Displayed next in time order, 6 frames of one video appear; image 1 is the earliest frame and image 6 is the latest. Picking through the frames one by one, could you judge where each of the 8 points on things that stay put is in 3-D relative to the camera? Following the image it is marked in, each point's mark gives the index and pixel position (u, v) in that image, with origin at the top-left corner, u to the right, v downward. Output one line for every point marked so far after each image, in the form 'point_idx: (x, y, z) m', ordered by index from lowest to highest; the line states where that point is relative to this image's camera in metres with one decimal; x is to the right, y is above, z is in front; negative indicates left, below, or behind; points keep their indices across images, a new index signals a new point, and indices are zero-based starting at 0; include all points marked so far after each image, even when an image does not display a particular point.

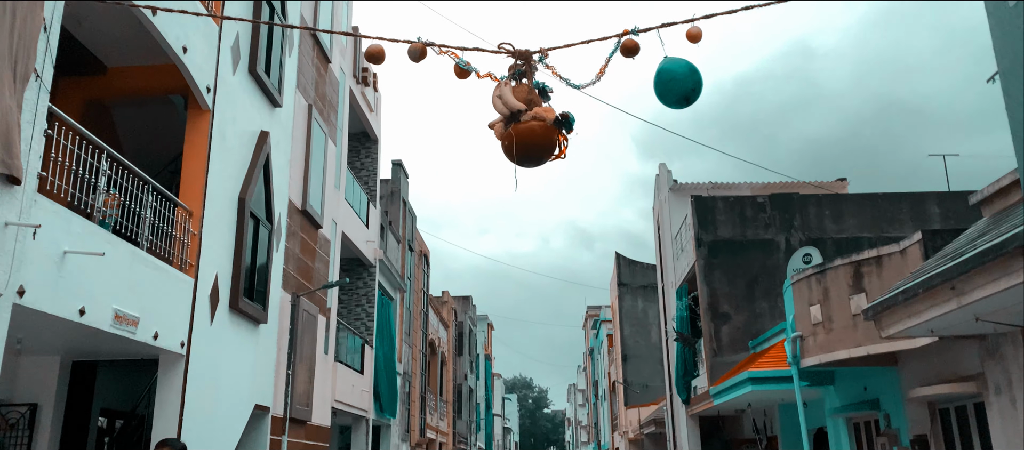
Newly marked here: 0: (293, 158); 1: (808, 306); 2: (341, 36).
0: (-3.5, +1.0, +12.9) m
1: (+4.3, -1.2, +11.9) m
2: (-3.3, +3.7, +16.0) m
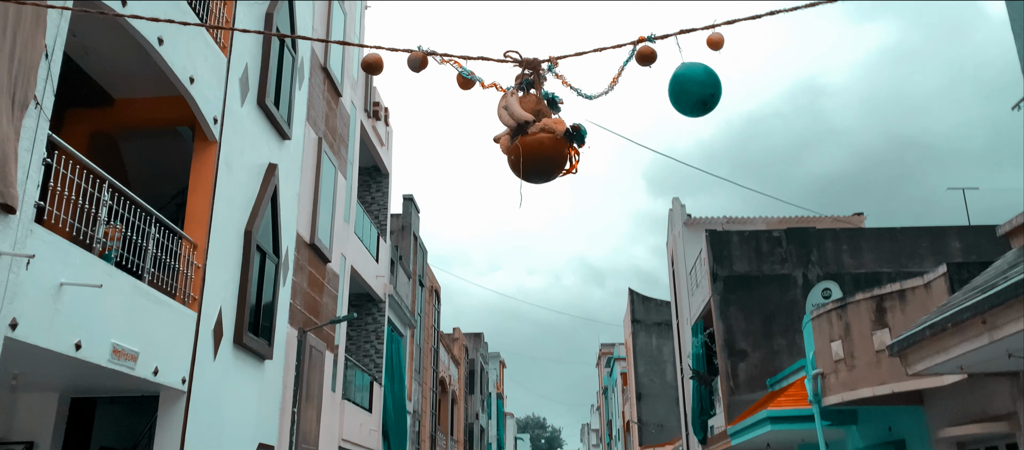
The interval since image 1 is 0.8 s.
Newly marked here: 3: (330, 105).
0: (-3.3, +0.5, +12.7) m
1: (+4.5, -1.7, +11.5) m
2: (-3.1, +3.0, +16.0) m
3: (-3.2, +2.1, +14.5) m
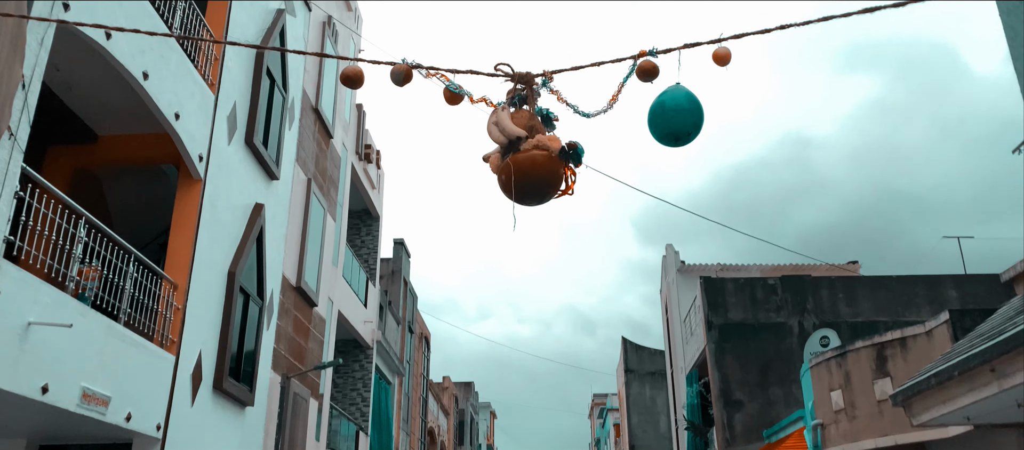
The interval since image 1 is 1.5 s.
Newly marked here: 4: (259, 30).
0: (-3.4, -0.1, +12.5) m
1: (+4.4, -2.3, +11.2) m
2: (-3.3, +2.2, +15.9) m
3: (-3.4, +1.4, +14.3) m
4: (-3.5, +2.8, +11.4) m
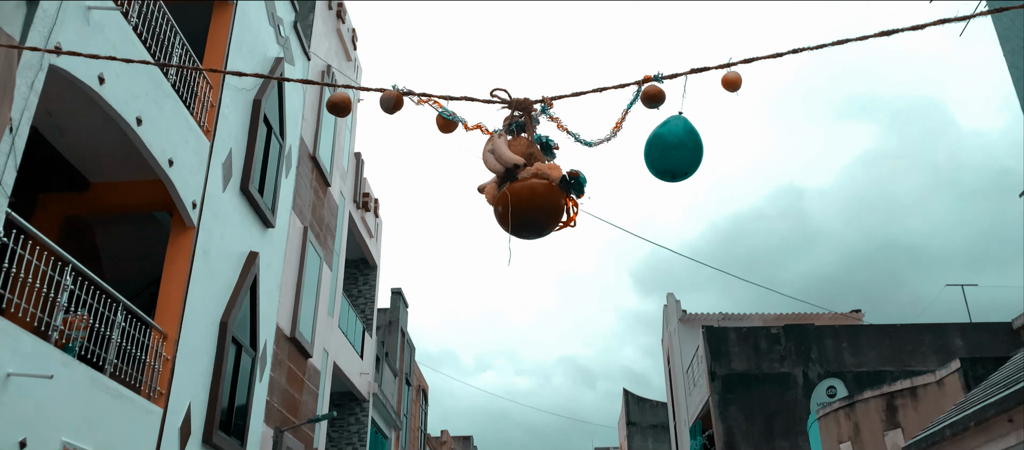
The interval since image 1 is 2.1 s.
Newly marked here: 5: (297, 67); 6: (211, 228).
0: (-3.4, -0.9, +12.3) m
1: (+4.4, -2.9, +10.9) m
2: (-3.3, +1.2, +15.8) m
3: (-3.4, +0.5, +14.2) m
4: (-3.6, +2.1, +11.4) m
5: (-3.5, +2.5, +13.1) m
6: (-3.6, 0.0, +9.7) m
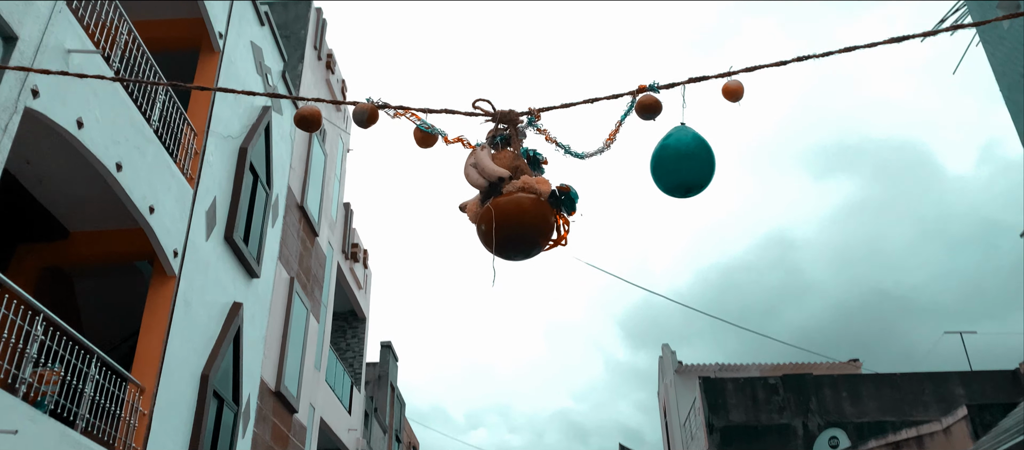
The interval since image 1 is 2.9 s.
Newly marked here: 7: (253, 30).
0: (-3.6, -1.6, +11.9) m
1: (+4.3, -3.5, +10.5) m
2: (-3.5, +0.3, +15.6) m
3: (-3.5, -0.3, +14.0) m
4: (-3.7, +1.4, +11.3) m
5: (-3.6, +1.7, +13.0) m
6: (-3.7, -0.6, +9.4) m
7: (-3.8, +2.9, +12.0) m
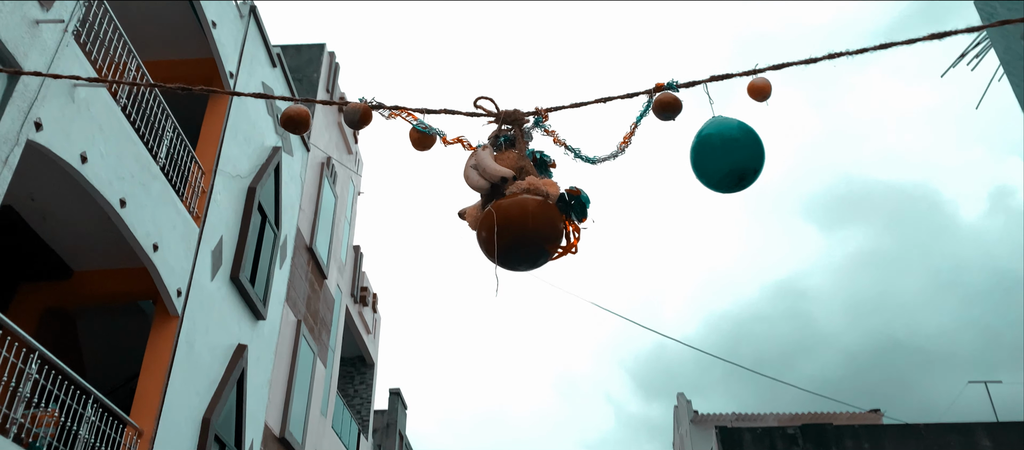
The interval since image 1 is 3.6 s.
0: (-3.4, -2.2, +11.7) m
1: (+4.4, -4.0, +10.0) m
2: (-3.3, -0.6, +15.4) m
3: (-3.4, -1.1, +13.8) m
4: (-3.6, +0.8, +11.2) m
5: (-3.4, +1.1, +12.9) m
6: (-3.6, -1.0, +9.2) m
7: (-3.6, +2.3, +12.0) m
